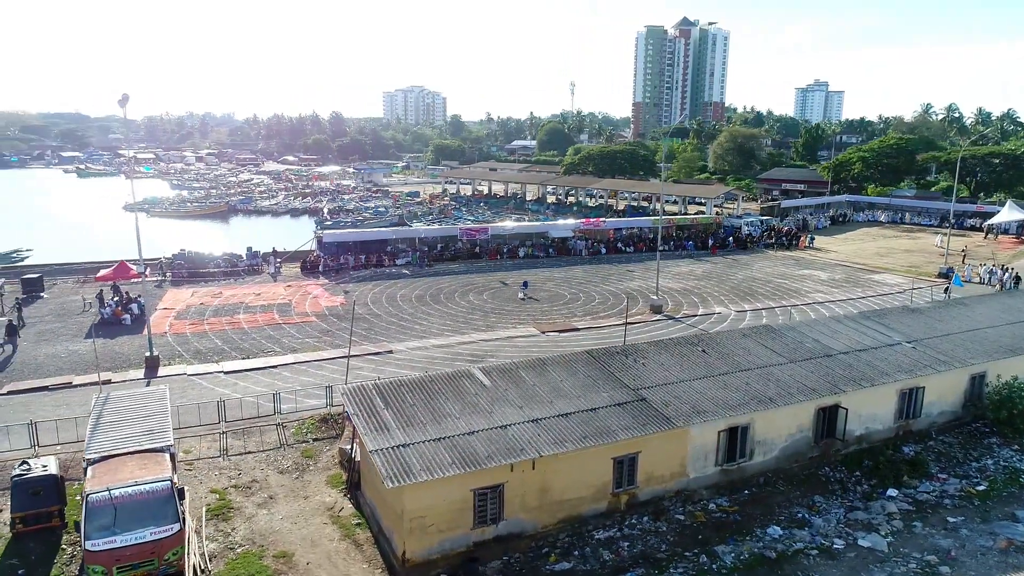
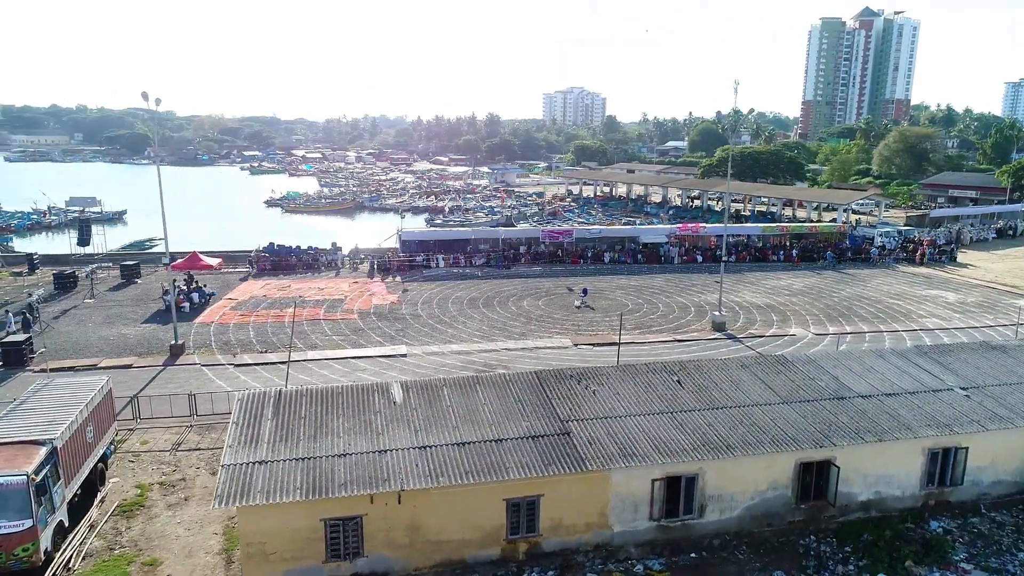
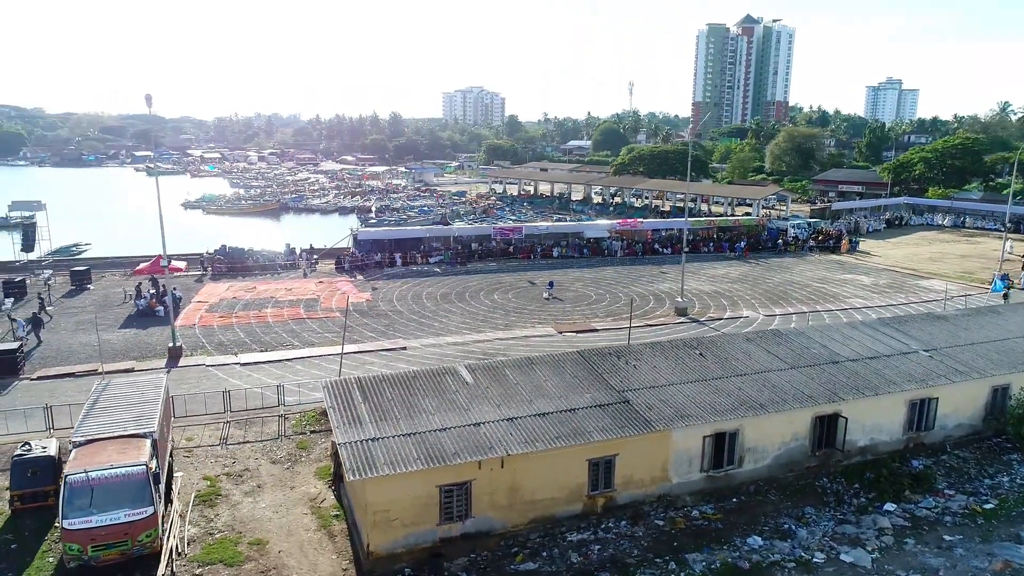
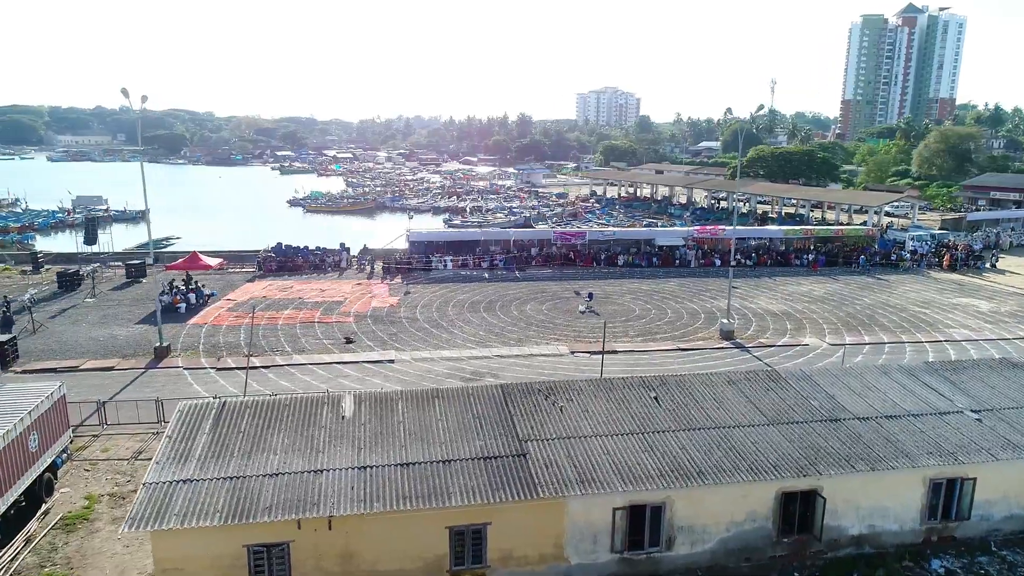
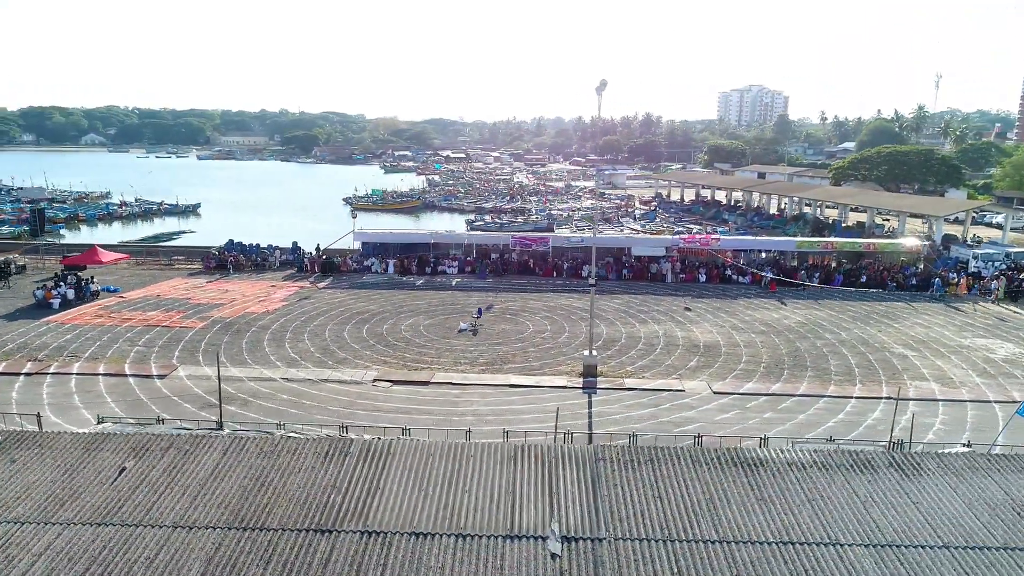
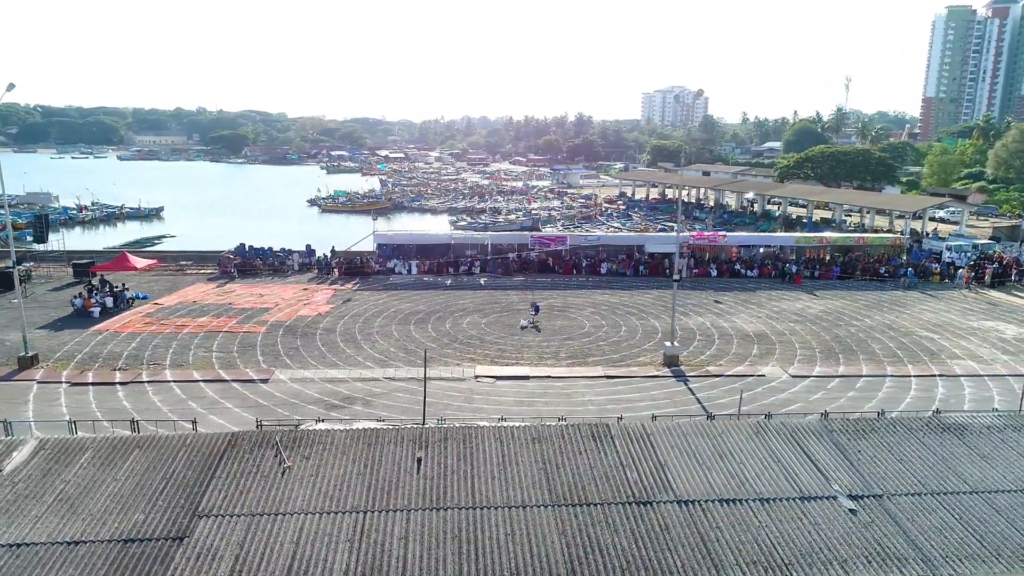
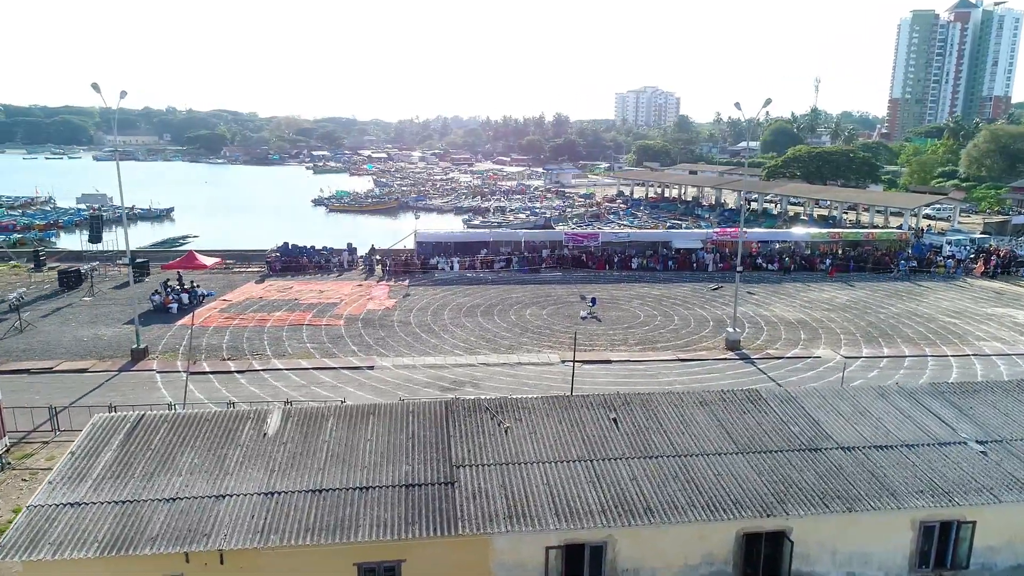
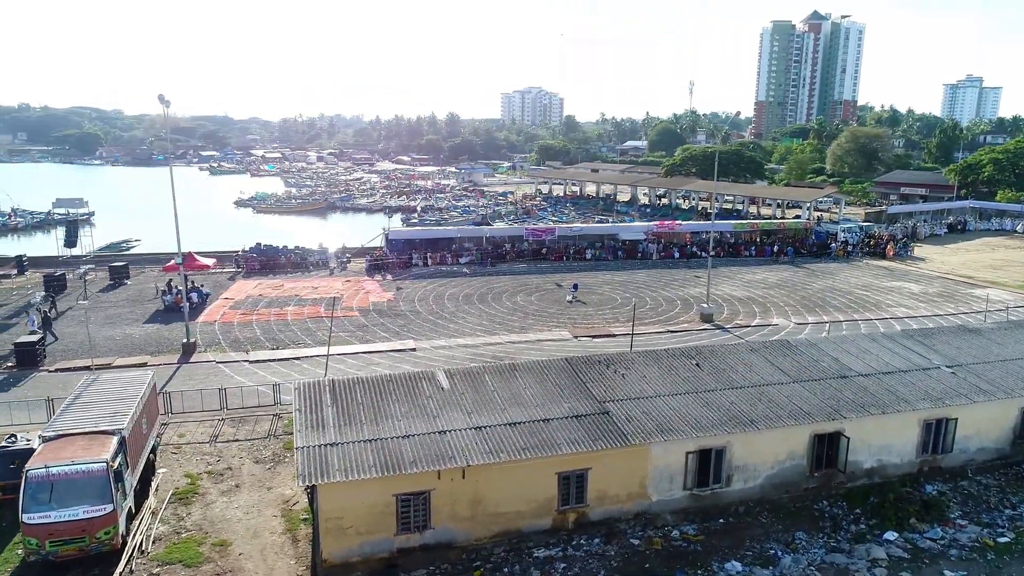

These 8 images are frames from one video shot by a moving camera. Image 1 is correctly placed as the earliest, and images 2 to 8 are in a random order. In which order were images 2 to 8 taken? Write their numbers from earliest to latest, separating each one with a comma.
3, 8, 2, 4, 7, 6, 5
